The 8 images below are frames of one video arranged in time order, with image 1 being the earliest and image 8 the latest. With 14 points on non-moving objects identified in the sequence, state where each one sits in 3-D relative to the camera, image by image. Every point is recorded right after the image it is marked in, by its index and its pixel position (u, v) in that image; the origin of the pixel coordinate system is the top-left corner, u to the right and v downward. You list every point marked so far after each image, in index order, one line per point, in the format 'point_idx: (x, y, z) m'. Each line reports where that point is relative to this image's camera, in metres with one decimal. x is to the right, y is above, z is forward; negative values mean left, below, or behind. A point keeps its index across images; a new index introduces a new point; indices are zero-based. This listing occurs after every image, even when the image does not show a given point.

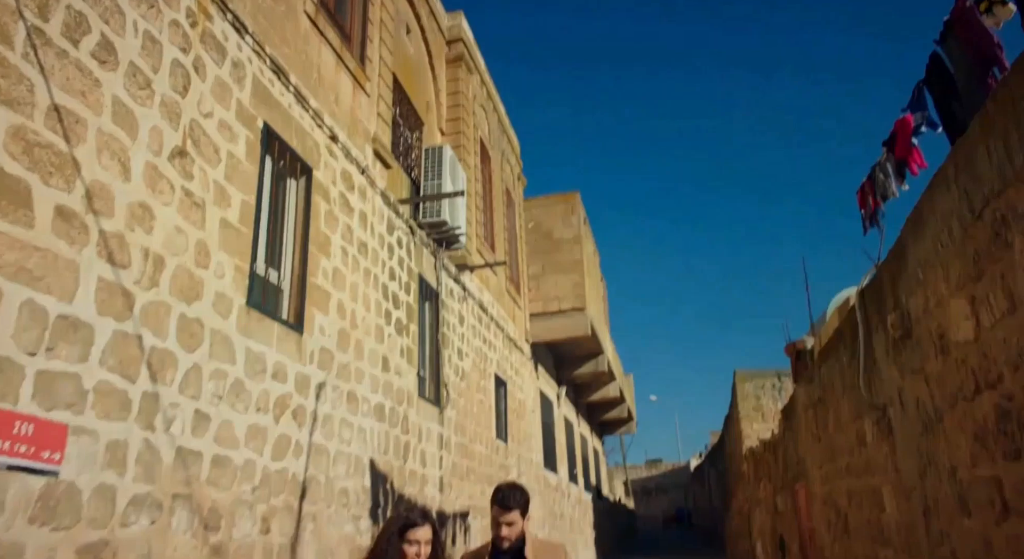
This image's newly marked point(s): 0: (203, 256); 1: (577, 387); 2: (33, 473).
0: (-1.7, +0.1, +3.9) m
1: (+1.5, -2.5, +16.1) m
2: (-1.9, -0.8, +2.7) m
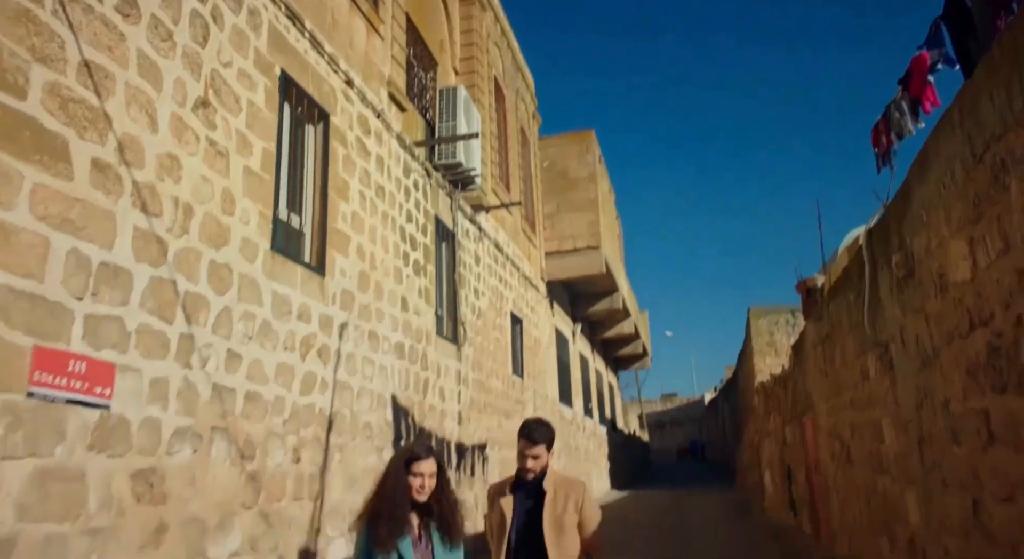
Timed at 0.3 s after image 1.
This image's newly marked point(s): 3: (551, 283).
0: (-1.7, +0.4, +4.0) m
1: (+1.9, -1.1, +16.4) m
2: (-1.8, -0.5, +3.0) m
3: (+0.7, -0.1, +12.5) m
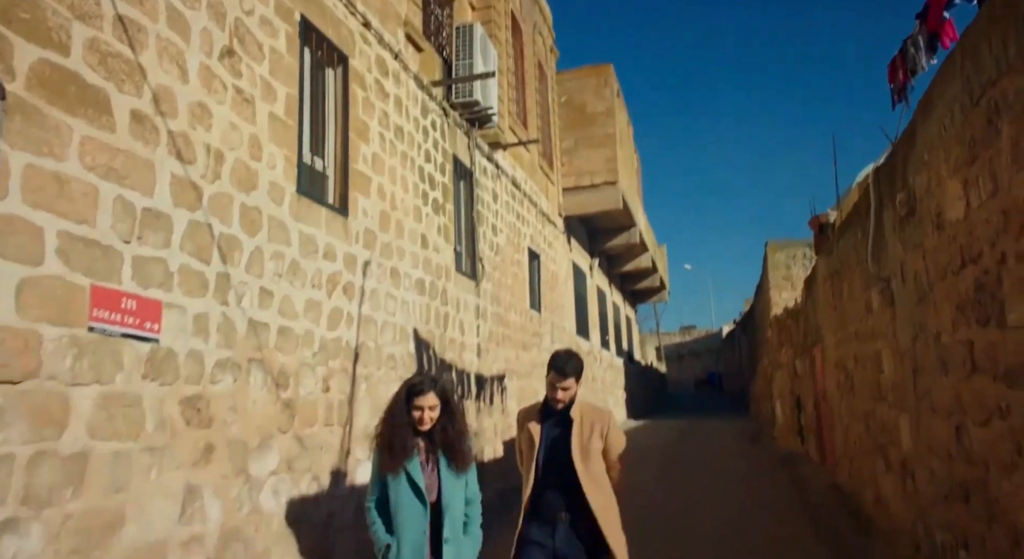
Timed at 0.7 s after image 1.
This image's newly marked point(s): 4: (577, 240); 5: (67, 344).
0: (-1.6, +0.8, +4.3) m
1: (+2.4, +0.5, +16.6) m
2: (-1.8, -0.3, +3.3) m
3: (+1.0, +1.1, +12.6) m
4: (+1.3, +0.7, +13.4) m
5: (-1.8, -0.3, +2.8) m
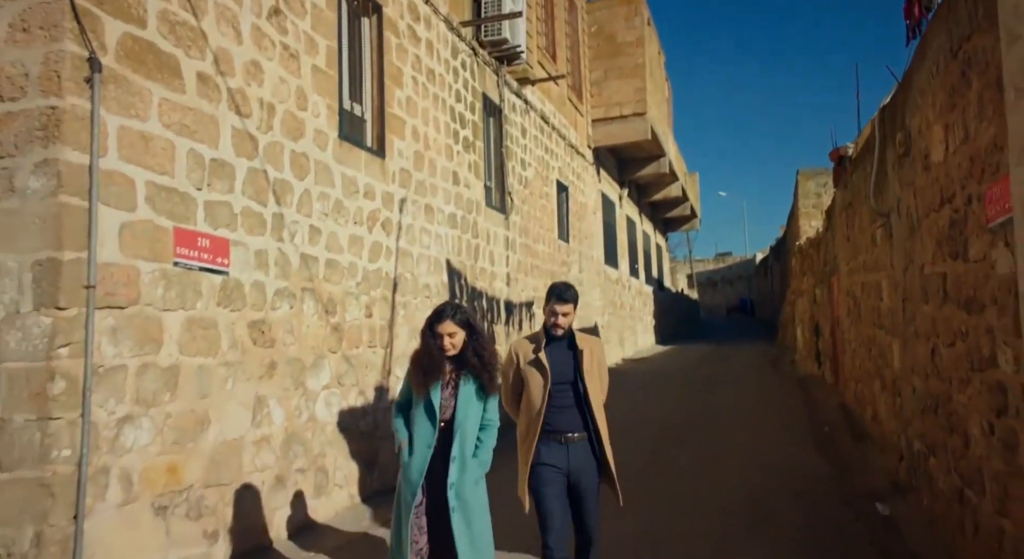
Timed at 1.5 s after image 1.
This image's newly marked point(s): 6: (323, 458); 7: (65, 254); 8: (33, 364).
0: (-1.4, +1.2, +4.7) m
1: (+3.1, +2.2, +16.8) m
2: (-1.7, 0.0, +3.8) m
3: (+1.6, +2.4, +12.8) m
4: (+1.9, +2.1, +13.7) m
5: (-1.7, 0.0, +3.4) m
6: (-1.3, -1.2, +4.7) m
7: (-1.9, +0.1, +3.0) m
8: (-2.0, -0.4, +2.9) m
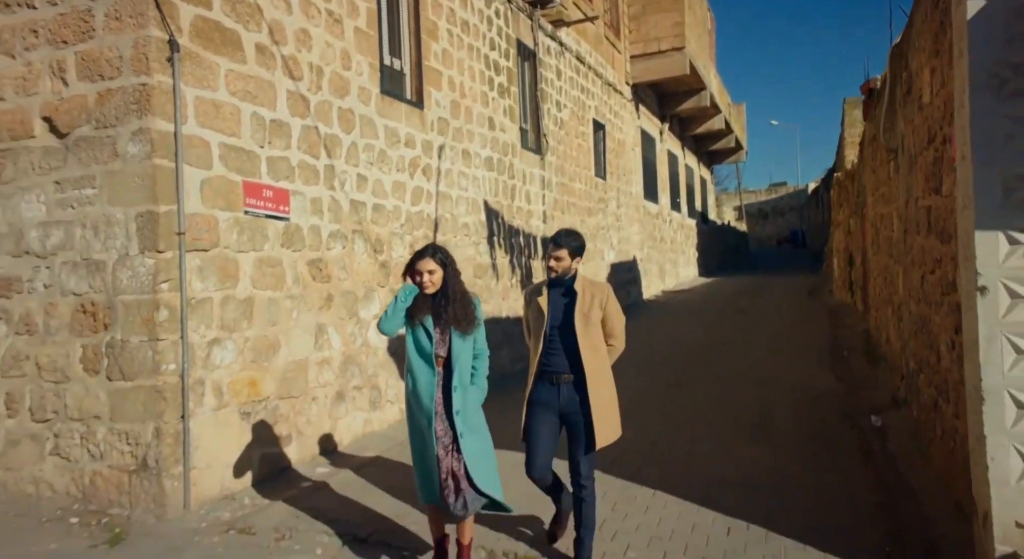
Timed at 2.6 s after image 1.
0: (-1.2, +1.7, +5.2) m
1: (+4.1, +3.8, +16.8) m
2: (-1.5, +0.4, +4.5) m
3: (+2.3, +3.6, +13.0) m
4: (+2.7, +3.4, +13.8) m
5: (-1.6, +0.3, +4.1) m
6: (-1.1, -0.8, +5.4) m
7: (-1.9, +0.4, +3.7) m
8: (-2.0, -0.1, +3.7) m
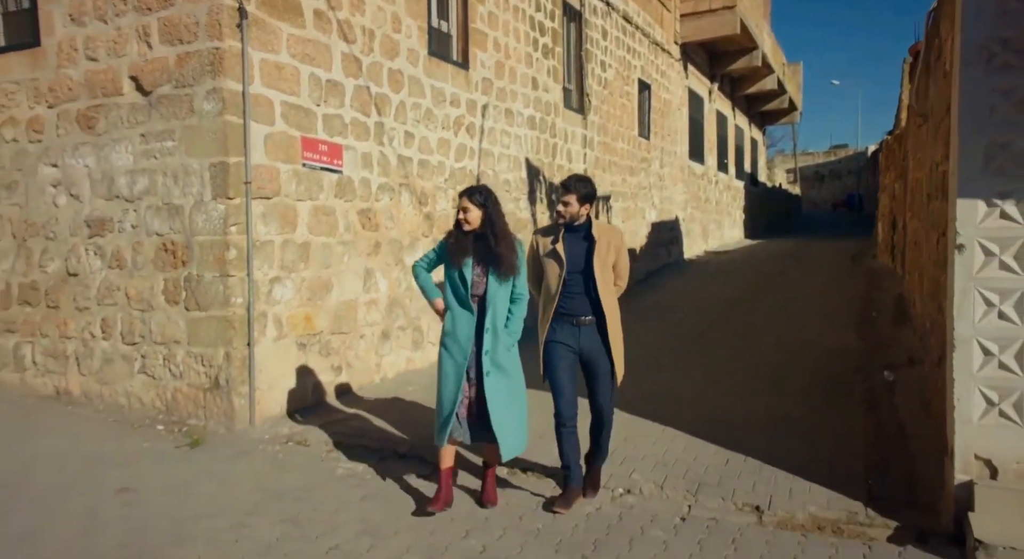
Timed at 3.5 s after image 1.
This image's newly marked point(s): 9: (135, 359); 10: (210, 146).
0: (-0.9, +2.1, +5.6) m
1: (+5.3, +4.7, +16.6) m
2: (-1.3, +0.8, +4.9) m
3: (+3.3, +4.4, +12.9) m
4: (+3.6, +4.2, +13.7) m
5: (-1.4, +0.7, +4.5) m
6: (-0.8, -0.4, +5.9) m
7: (-1.7, +0.7, +4.1) m
8: (-1.8, +0.3, +4.2) m
9: (-2.4, -0.5, +4.5) m
10: (-1.8, +0.8, +4.2) m
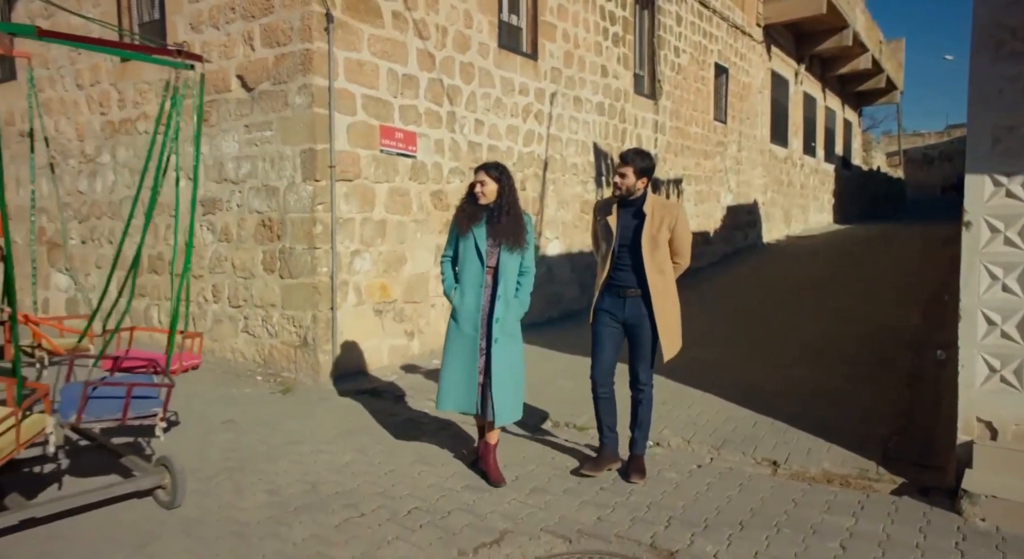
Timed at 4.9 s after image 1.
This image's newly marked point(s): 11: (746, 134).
0: (-0.4, +2.3, +6.0) m
1: (+7.3, +5.1, +16.1) m
2: (-0.8, +1.0, +5.5) m
3: (+4.7, +4.7, +12.7) m
4: (+5.2, +4.5, +13.5) m
5: (-1.0, +0.9, +5.1) m
6: (-0.2, -0.1, +6.4) m
7: (-1.3, +0.9, +4.7) m
8: (-1.4, +0.5, +4.8) m
9: (-2.1, -0.3, +5.2) m
10: (-1.5, +1.0, +4.8) m
11: (+4.1, +2.5, +12.1) m
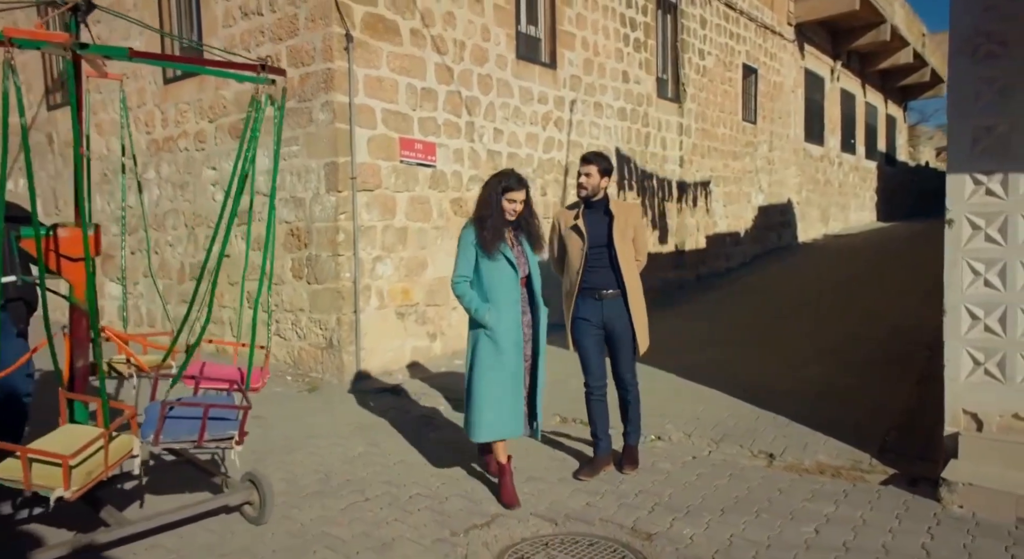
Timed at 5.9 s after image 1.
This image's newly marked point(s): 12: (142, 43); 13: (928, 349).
0: (-0.2, +2.2, +6.3) m
1: (+8.0, +5.1, +15.8) m
2: (-0.7, +0.9, +5.8) m
3: (+5.3, +4.7, +12.6) m
4: (+5.8, +4.5, +13.4) m
5: (-0.9, +0.9, +5.4) m
6: (0.0, -0.2, +6.6) m
7: (-1.3, +0.9, +5.0) m
8: (-1.3, +0.4, +5.1) m
9: (-1.9, -0.4, +5.5) m
10: (-1.4, +1.0, +5.1) m
11: (+4.6, +2.5, +12.1) m
12: (-3.5, +2.3, +6.6) m
13: (+3.3, -0.6, +5.6) m
